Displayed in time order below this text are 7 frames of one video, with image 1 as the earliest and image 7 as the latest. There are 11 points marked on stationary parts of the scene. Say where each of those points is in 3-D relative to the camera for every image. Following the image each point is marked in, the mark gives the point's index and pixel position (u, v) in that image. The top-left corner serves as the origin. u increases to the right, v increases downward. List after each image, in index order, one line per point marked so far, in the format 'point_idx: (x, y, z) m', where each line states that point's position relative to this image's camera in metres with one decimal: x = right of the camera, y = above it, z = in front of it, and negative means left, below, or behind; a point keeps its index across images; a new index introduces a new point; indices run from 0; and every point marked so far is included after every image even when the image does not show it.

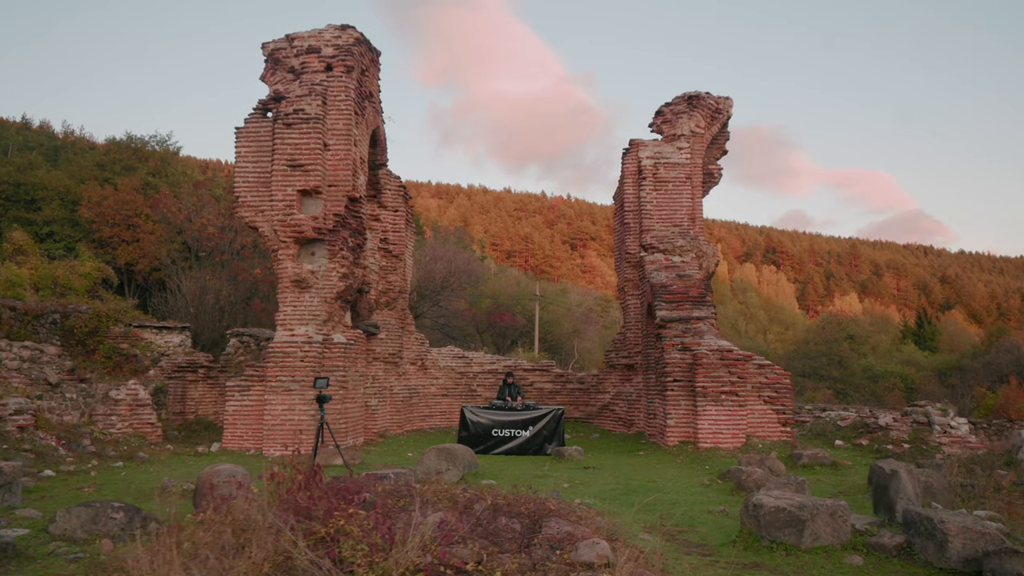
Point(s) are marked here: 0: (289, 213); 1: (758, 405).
0: (-4.1, +1.4, +12.4) m
1: (+4.6, -2.2, +12.8) m
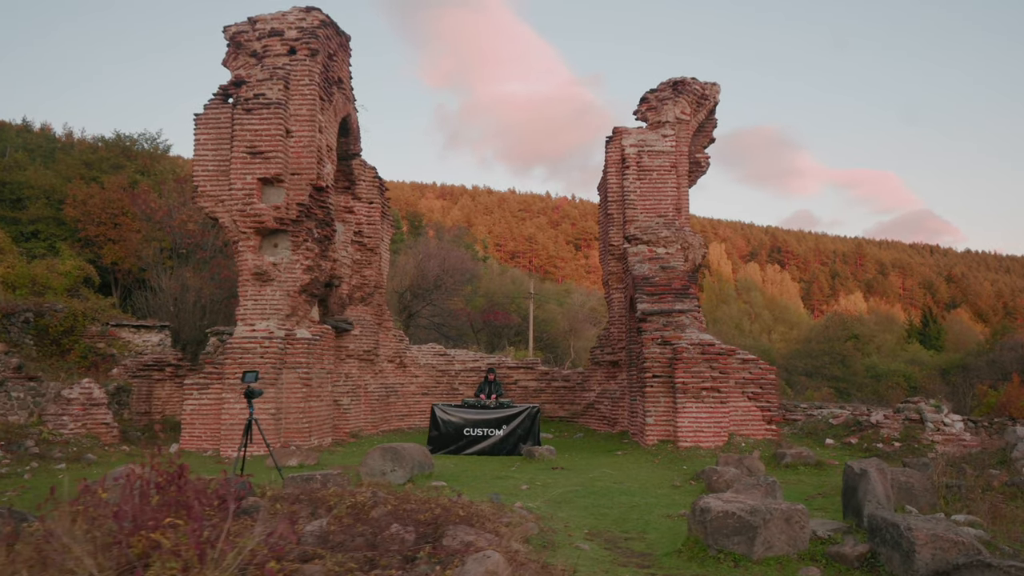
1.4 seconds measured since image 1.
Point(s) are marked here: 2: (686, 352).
0: (-4.6, +1.5, +11.9) m
1: (+4.1, -2.0, +12.1) m
2: (+3.2, -1.1, +12.3) m
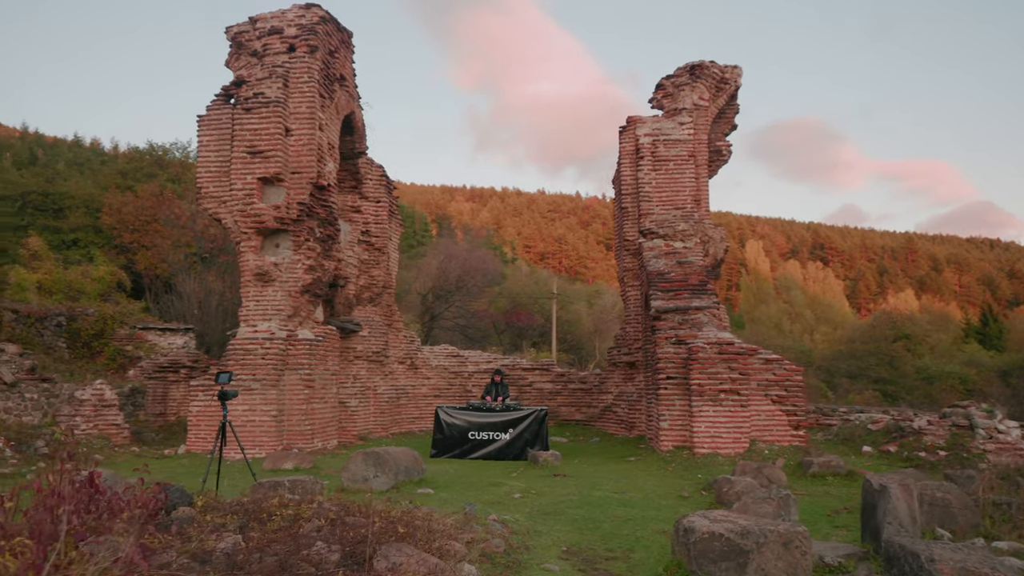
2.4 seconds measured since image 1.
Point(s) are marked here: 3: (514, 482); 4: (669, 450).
0: (-4.5, +1.5, +11.6) m
1: (+4.2, -2.0, +11.5) m
2: (+3.3, -1.1, +11.7) m
3: (0.0, -2.5, +8.8) m
4: (+2.7, -2.8, +11.6) m
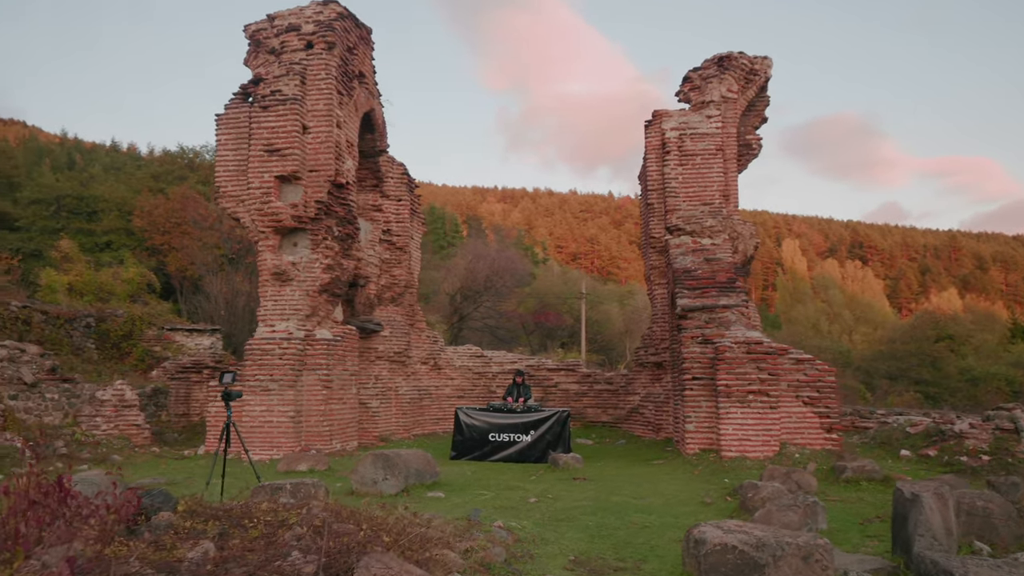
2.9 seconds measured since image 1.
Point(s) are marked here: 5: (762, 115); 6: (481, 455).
0: (-4.2, +1.5, +11.6) m
1: (+4.6, -1.9, +11.0) m
2: (+3.6, -1.0, +11.3) m
3: (+0.3, -2.5, +8.5) m
4: (+3.0, -2.7, +11.2) m
5: (+6.1, +4.2, +16.4) m
6: (-0.5, -2.9, +11.7) m
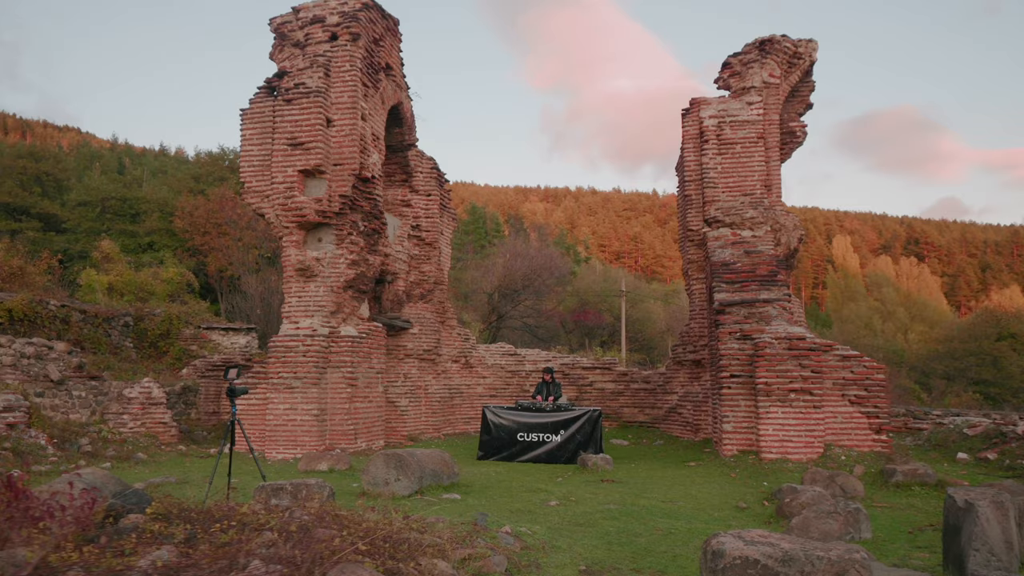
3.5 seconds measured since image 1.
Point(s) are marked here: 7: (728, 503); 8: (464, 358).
0: (-3.7, +1.6, +11.4) m
1: (+5.0, -1.8, +10.3) m
2: (+4.0, -0.9, +10.6) m
3: (+0.5, -2.4, +8.1) m
4: (+3.5, -2.6, +10.6) m
5: (+6.8, +4.3, +15.6) m
6: (0.0, -2.8, +11.3) m
7: (+2.3, -2.3, +7.2) m
8: (-1.1, -1.6, +15.9) m
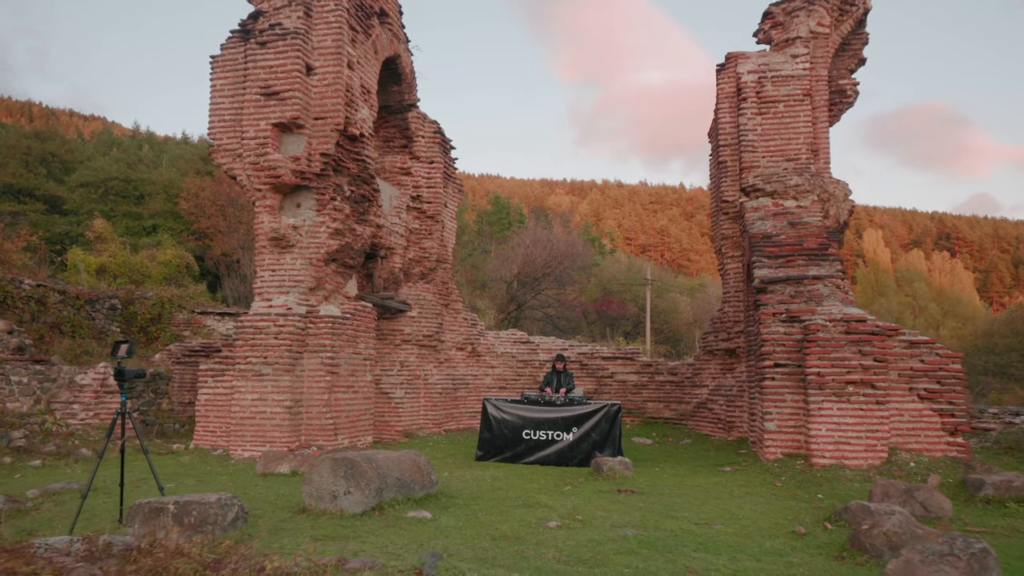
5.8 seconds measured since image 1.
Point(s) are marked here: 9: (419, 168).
0: (-3.7, +2.0, +10.0) m
1: (+5.0, -1.5, +8.6) m
2: (+4.1, -0.6, +8.9) m
3: (+0.5, -2.0, +6.5) m
4: (+3.5, -2.2, +8.9) m
5: (+7.0, +4.7, +13.7) m
6: (0.0, -2.4, +9.8) m
7: (+2.2, -2.0, +5.6) m
8: (-0.9, -1.2, +14.3) m
9: (-1.9, +2.3, +13.4) m
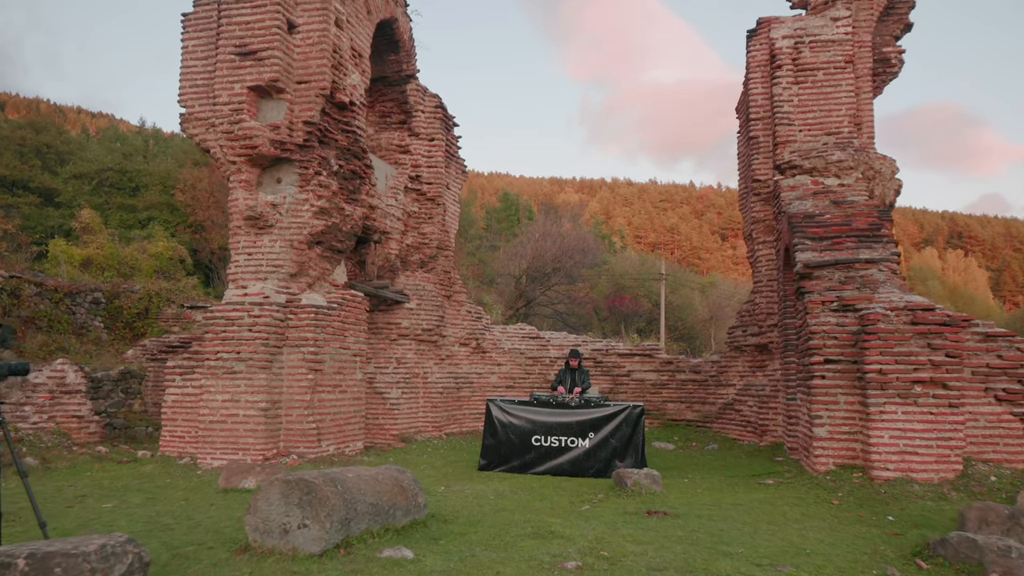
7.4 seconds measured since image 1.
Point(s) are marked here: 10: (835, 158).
0: (-3.6, +2.1, +8.8) m
1: (+5.1, -1.3, +7.3) m
2: (+4.2, -0.4, +7.6) m
3: (+0.5, -1.8, +5.2) m
4: (+3.6, -2.1, +7.6) m
5: (+7.2, +4.9, +12.4) m
6: (+0.1, -2.2, +8.6) m
7: (+2.3, -1.8, +4.4) m
8: (-0.7, -1.0, +13.1) m
9: (-1.7, +2.5, +12.2) m
10: (+4.9, +2.0, +10.4) m
